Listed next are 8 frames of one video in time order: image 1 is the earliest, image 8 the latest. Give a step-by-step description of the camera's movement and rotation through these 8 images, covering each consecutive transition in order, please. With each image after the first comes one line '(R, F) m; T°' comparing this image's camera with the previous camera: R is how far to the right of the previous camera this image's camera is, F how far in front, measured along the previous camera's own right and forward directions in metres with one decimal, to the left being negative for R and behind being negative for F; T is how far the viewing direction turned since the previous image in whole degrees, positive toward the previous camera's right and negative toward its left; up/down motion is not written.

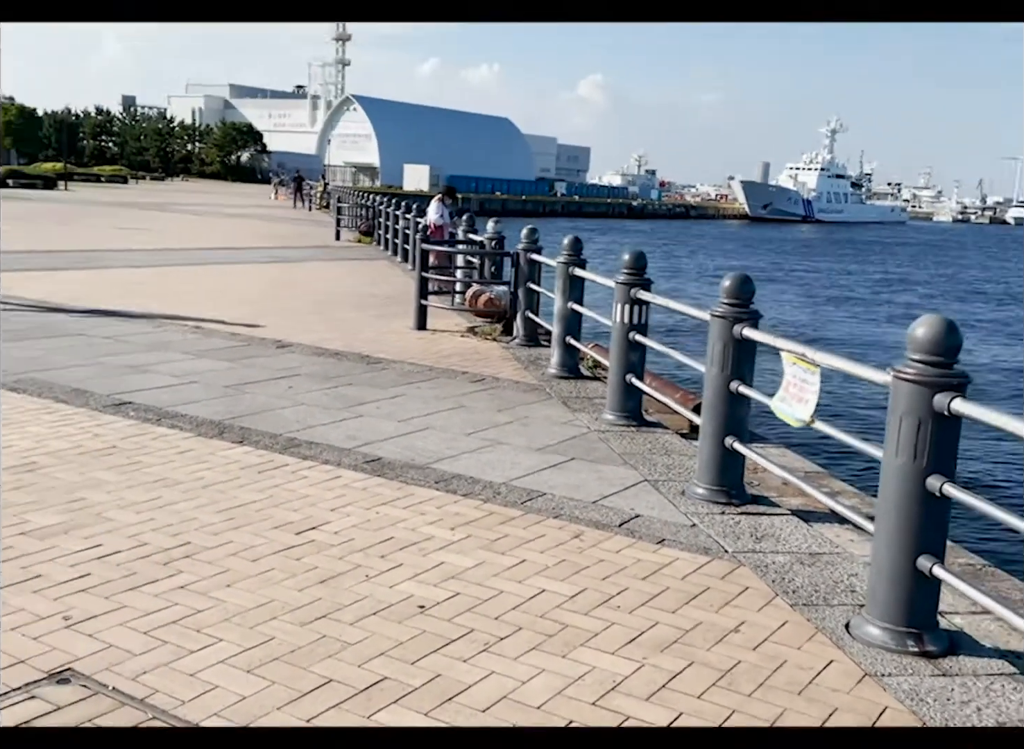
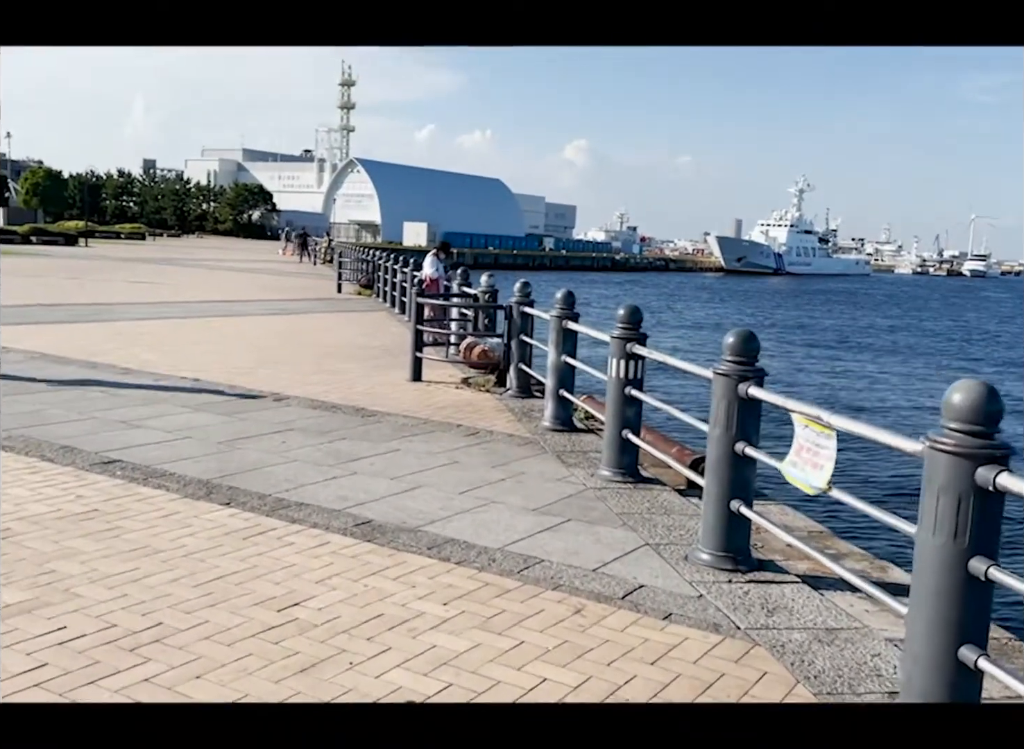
(0.0, +0.2) m; 0°
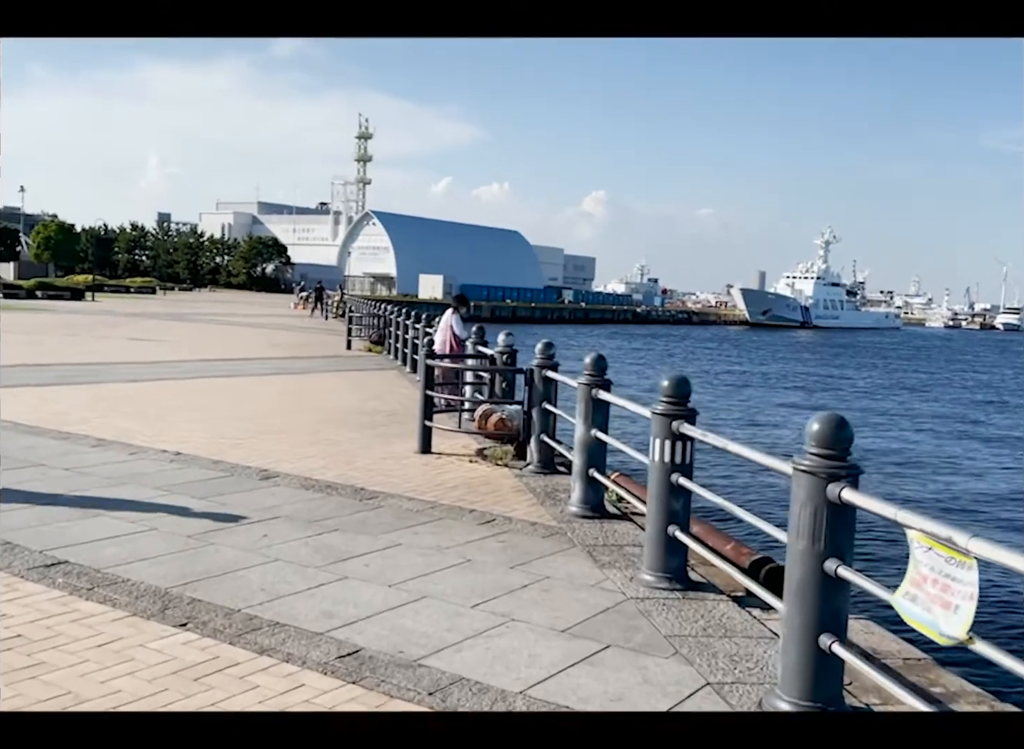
(0.0, +1.2) m; -1°
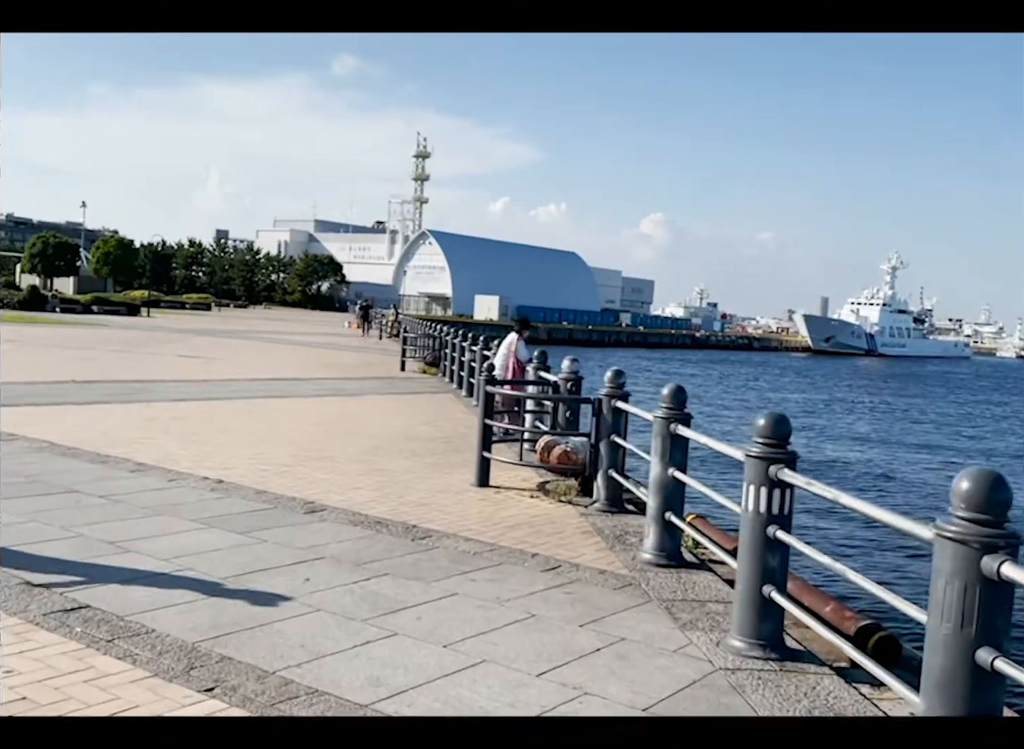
(-0.1, +0.7) m; -3°
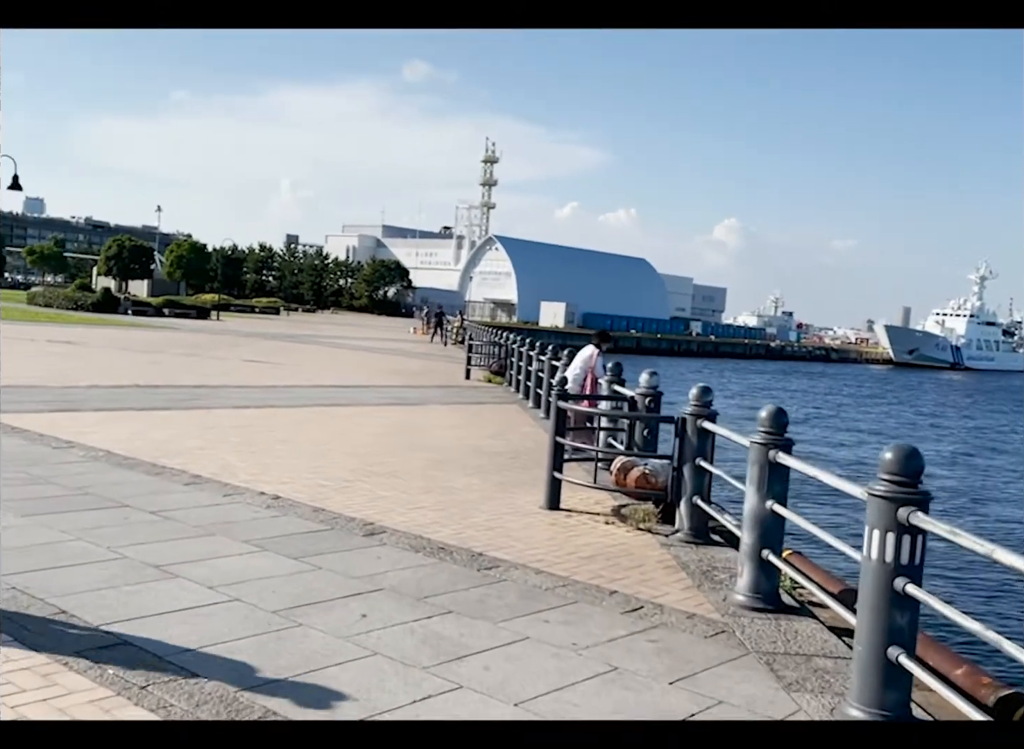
(-0.1, +0.6) m; -4°
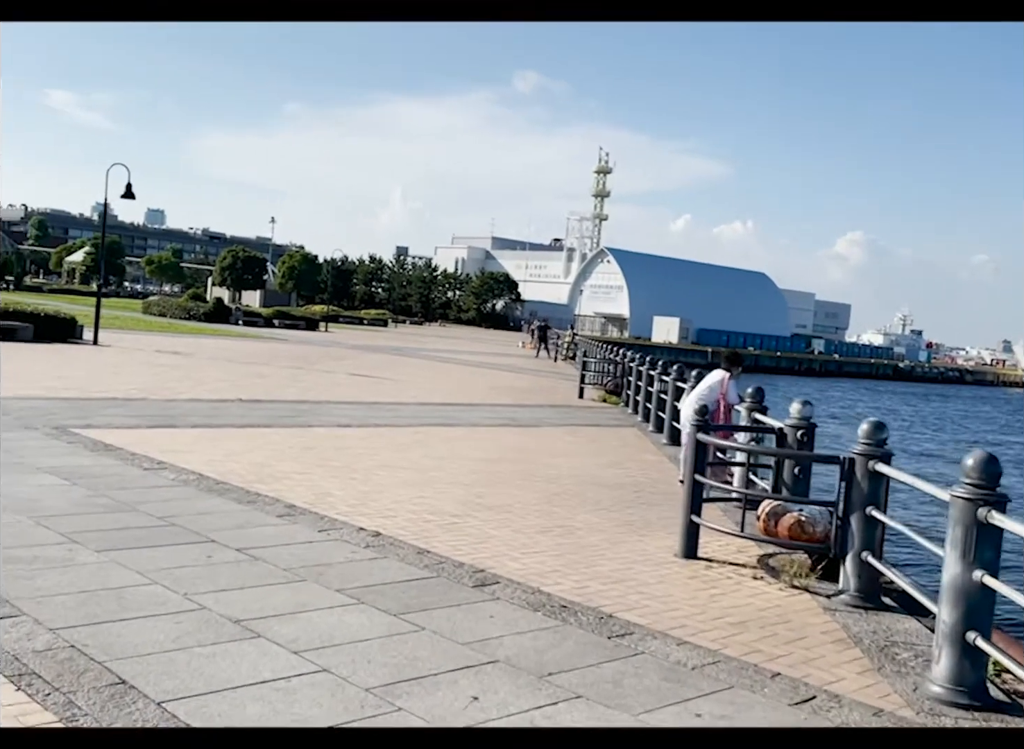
(-0.2, +1.0) m; -6°
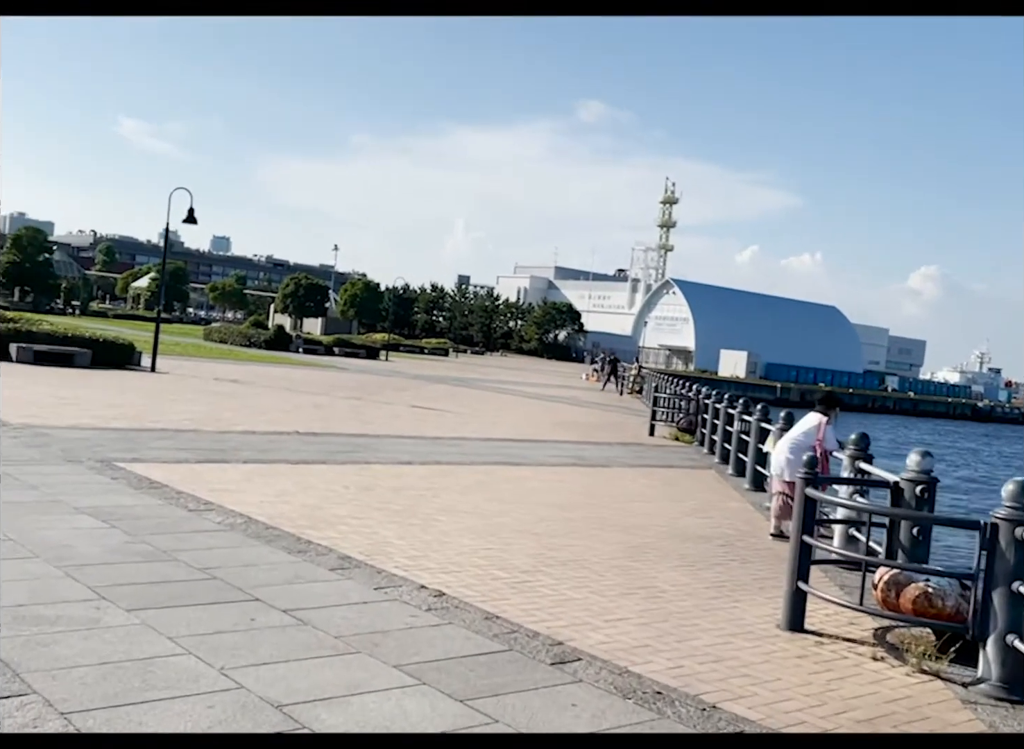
(-0.2, +0.8) m; -3°
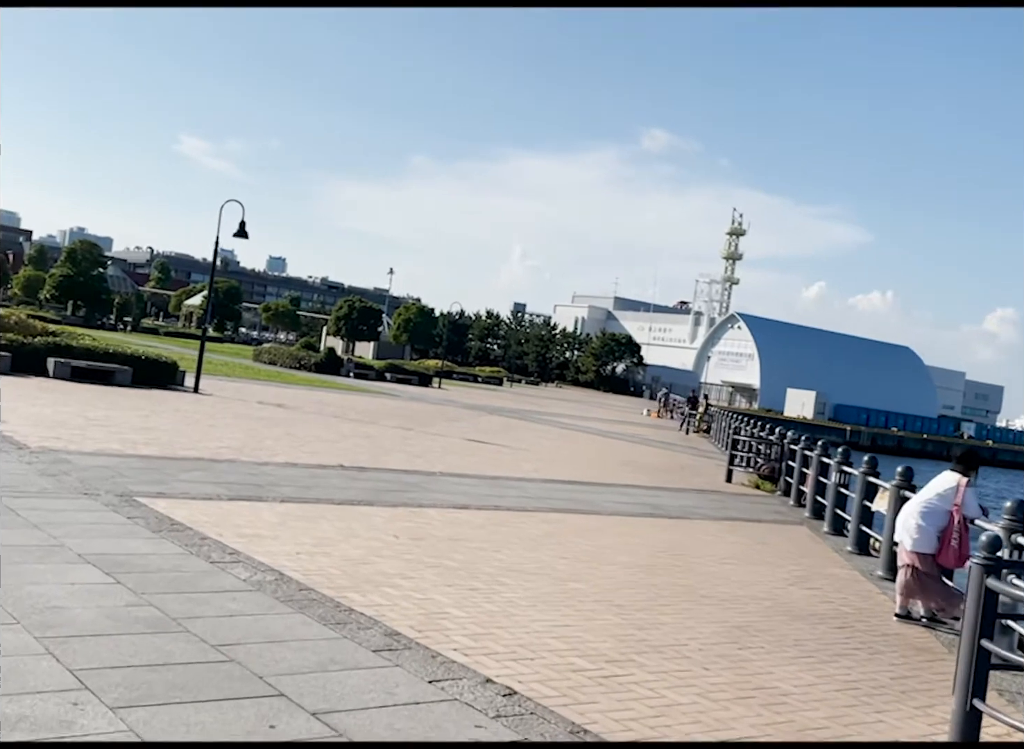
(-0.3, +1.3) m; -3°
